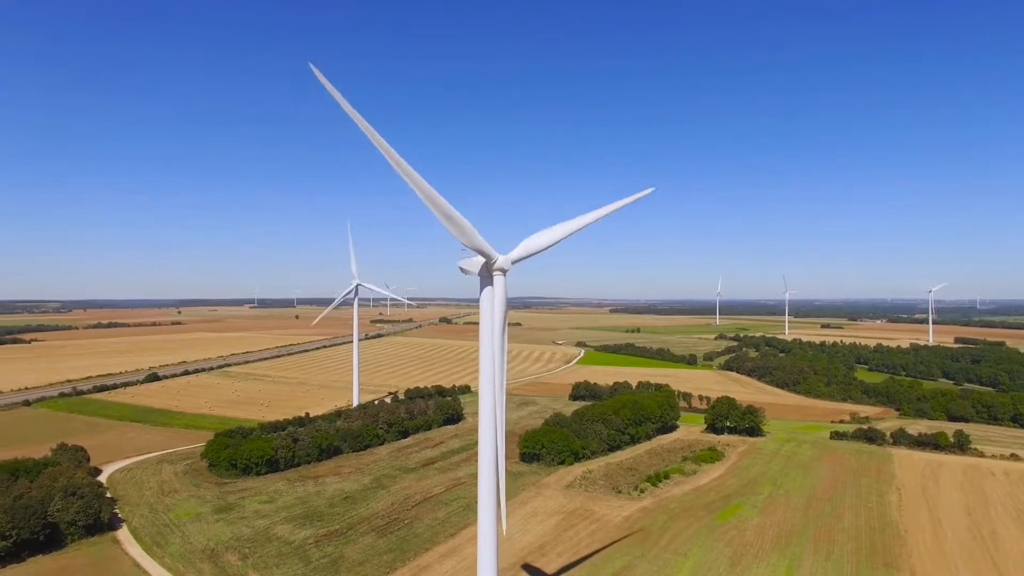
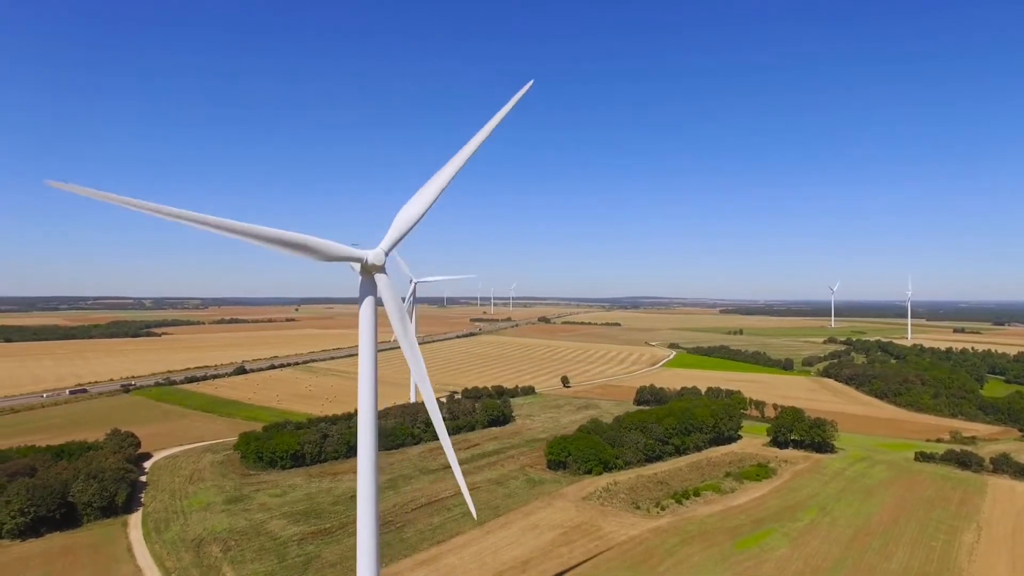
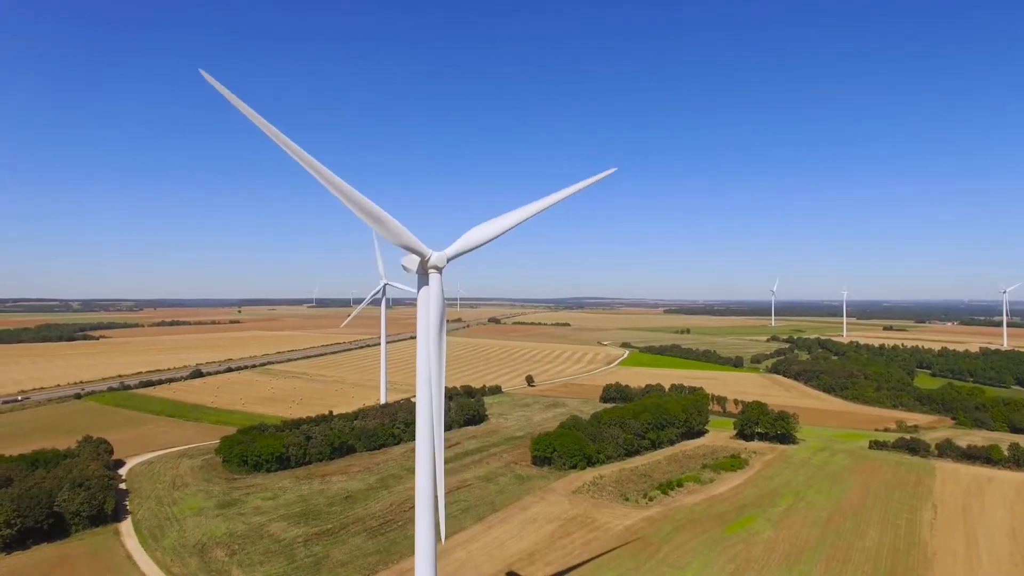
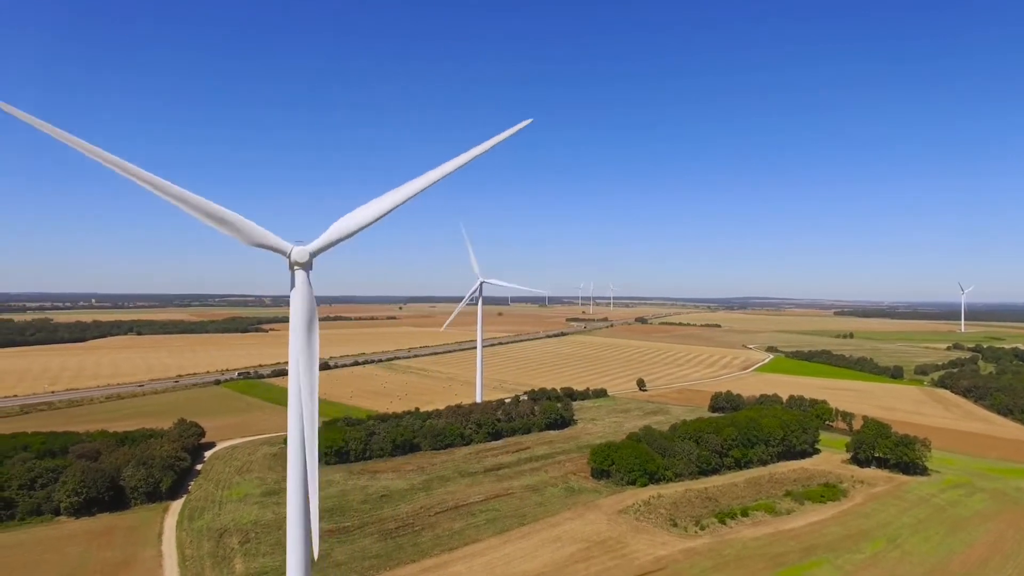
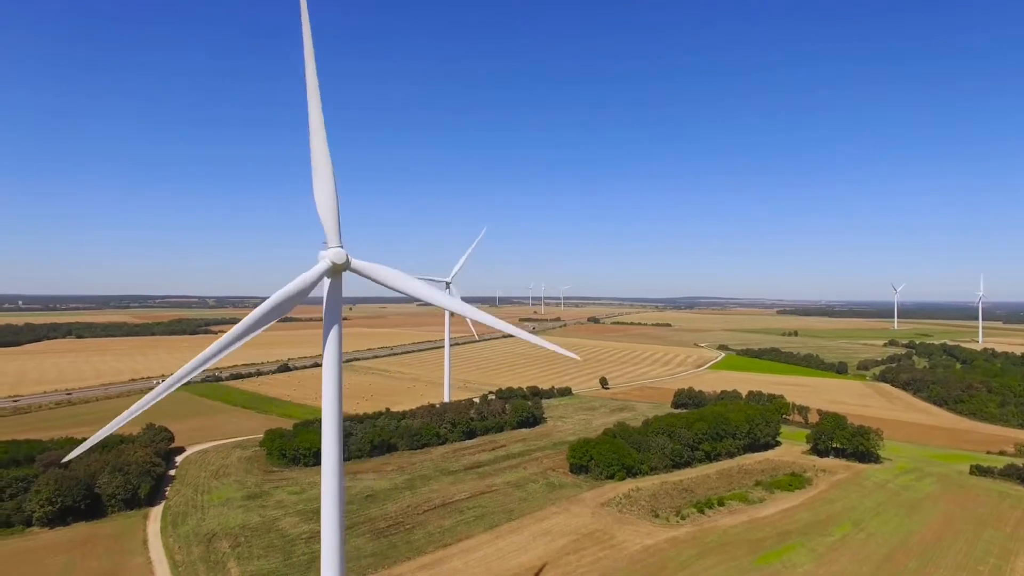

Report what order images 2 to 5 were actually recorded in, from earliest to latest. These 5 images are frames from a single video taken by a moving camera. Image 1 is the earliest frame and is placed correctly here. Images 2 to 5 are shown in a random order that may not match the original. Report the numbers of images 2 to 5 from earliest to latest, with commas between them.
3, 2, 5, 4
